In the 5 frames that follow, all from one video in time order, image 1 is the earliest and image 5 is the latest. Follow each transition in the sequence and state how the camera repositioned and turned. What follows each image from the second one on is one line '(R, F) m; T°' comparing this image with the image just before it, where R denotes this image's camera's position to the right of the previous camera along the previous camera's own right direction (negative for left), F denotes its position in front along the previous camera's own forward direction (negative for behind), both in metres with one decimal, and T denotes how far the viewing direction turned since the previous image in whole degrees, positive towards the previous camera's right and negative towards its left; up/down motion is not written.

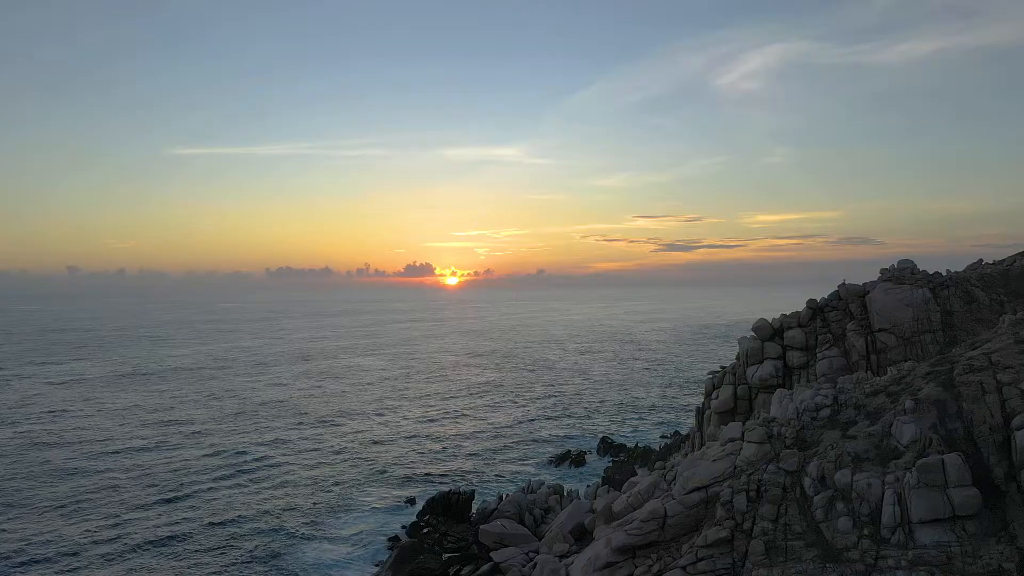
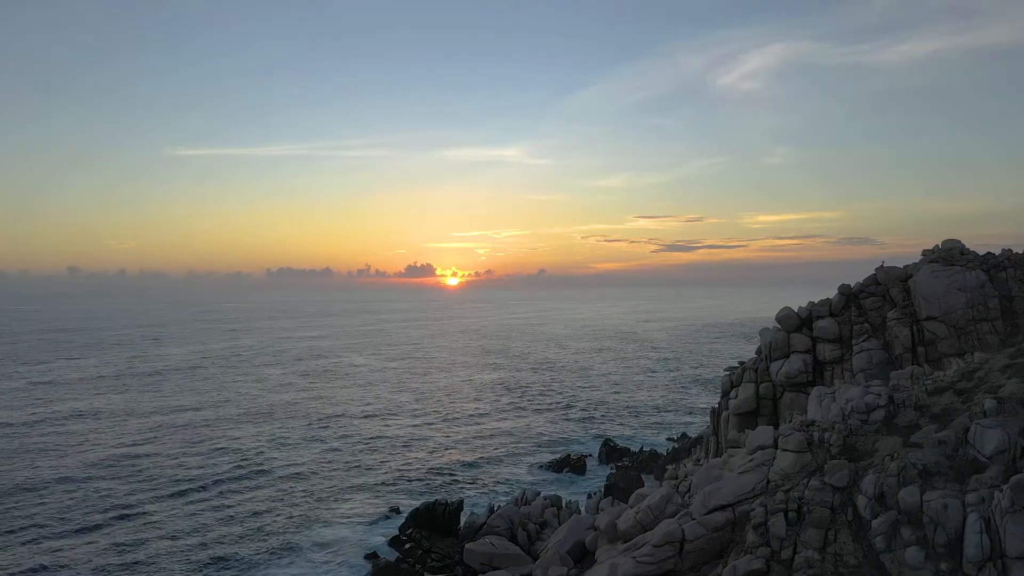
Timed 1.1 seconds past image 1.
(+0.5, +4.1) m; 0°
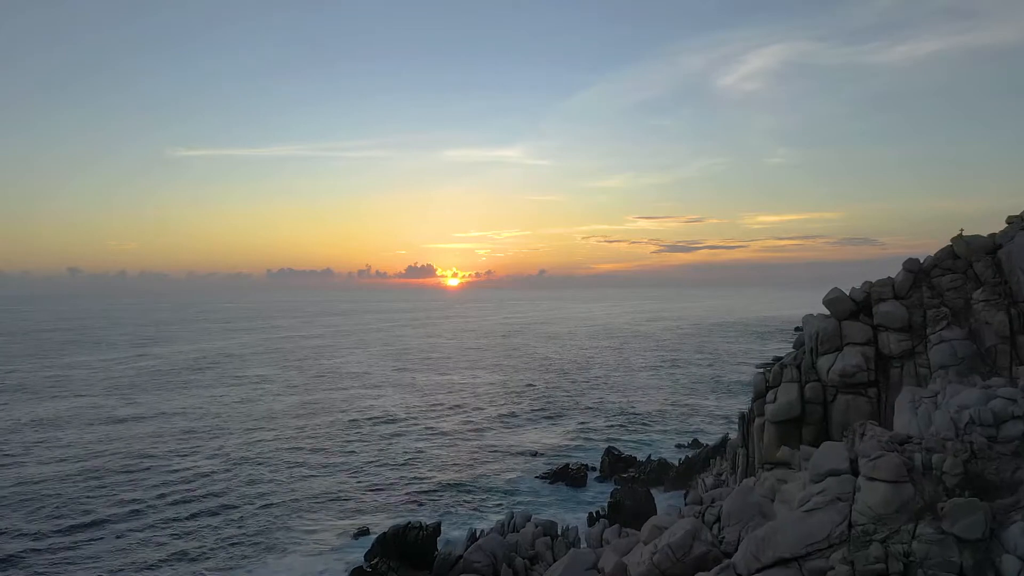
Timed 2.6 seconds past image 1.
(+0.8, +5.9) m; 0°
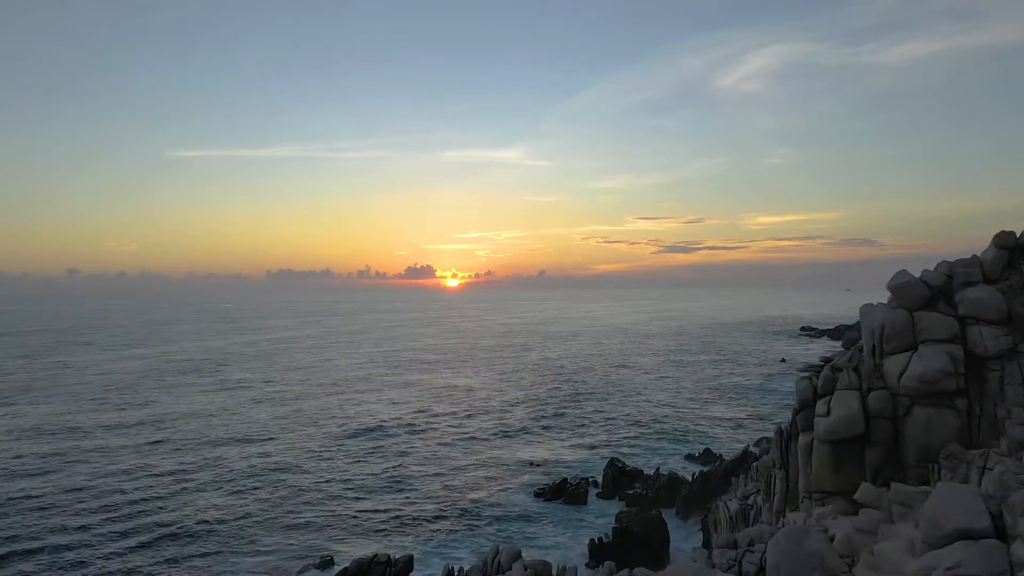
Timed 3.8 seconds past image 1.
(+0.6, +5.1) m; 0°
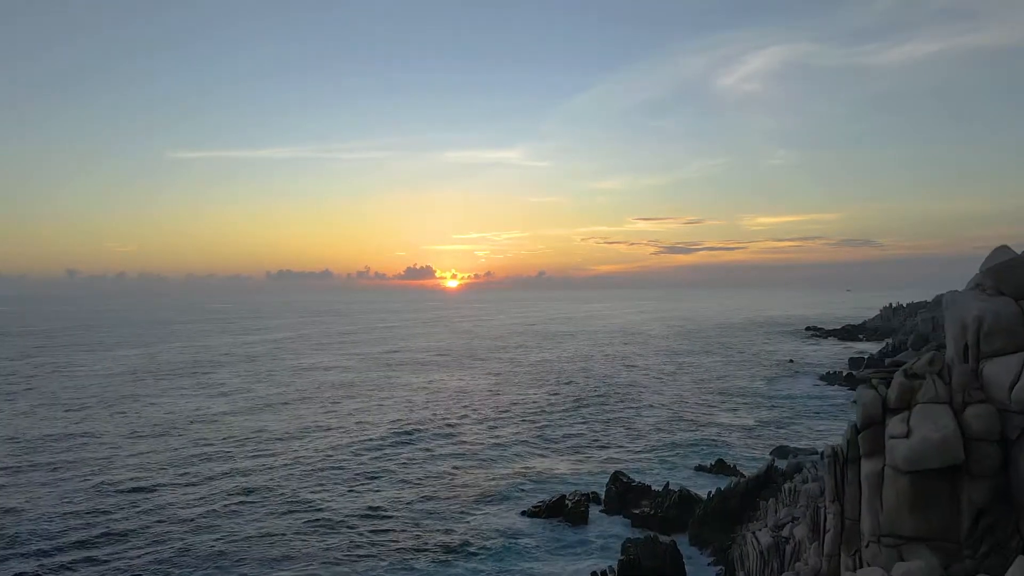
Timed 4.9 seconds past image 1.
(+0.5, +4.5) m; 0°
